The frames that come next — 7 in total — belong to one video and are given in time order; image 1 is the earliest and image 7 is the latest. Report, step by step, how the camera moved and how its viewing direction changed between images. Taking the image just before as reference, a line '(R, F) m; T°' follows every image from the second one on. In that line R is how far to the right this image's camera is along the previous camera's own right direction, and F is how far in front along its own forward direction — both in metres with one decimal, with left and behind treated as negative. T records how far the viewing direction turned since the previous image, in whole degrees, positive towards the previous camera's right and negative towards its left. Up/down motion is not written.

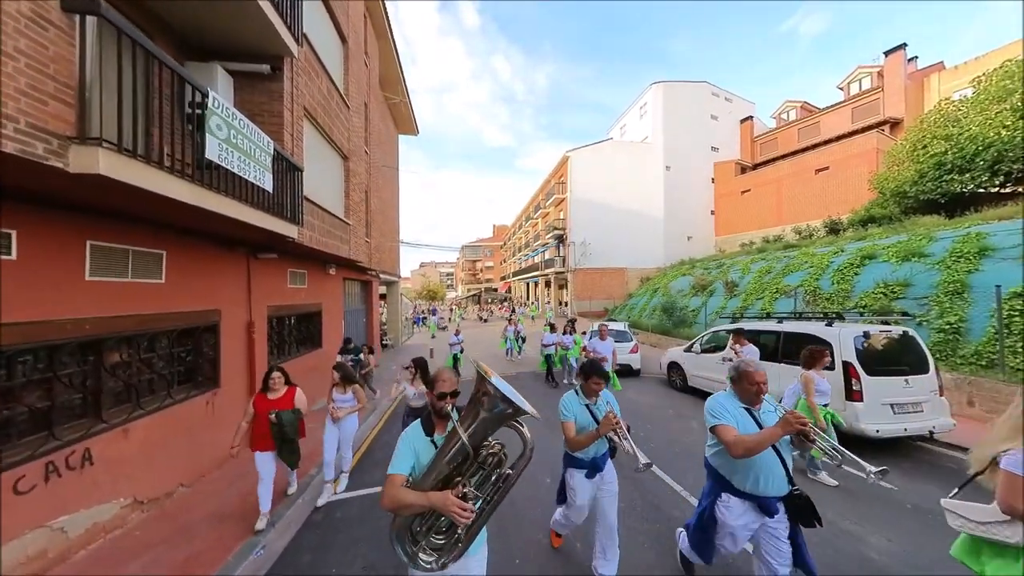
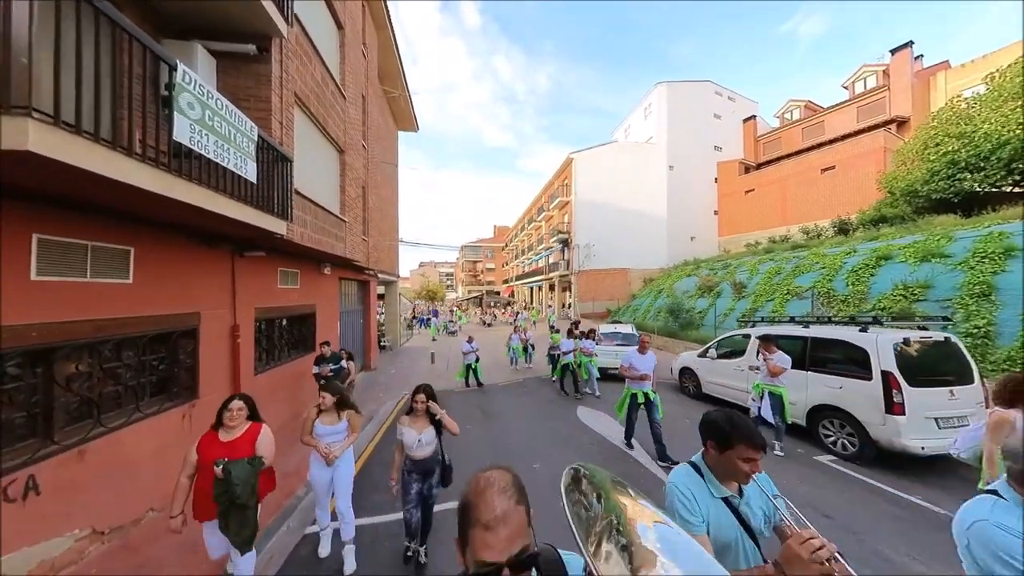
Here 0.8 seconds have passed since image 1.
(-0.1, +0.5) m; 0°
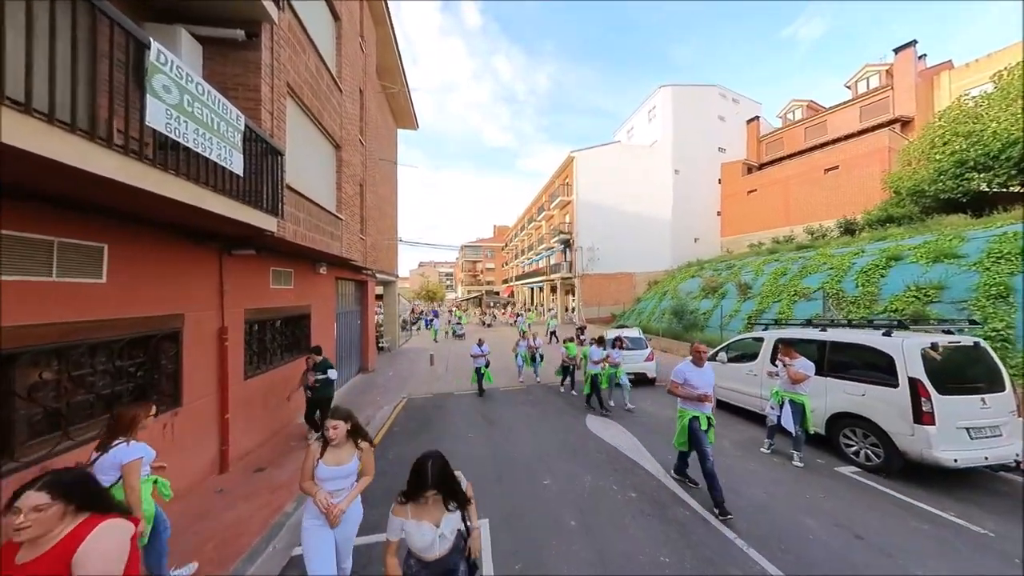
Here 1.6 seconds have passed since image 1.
(-0.1, +0.3) m; 0°
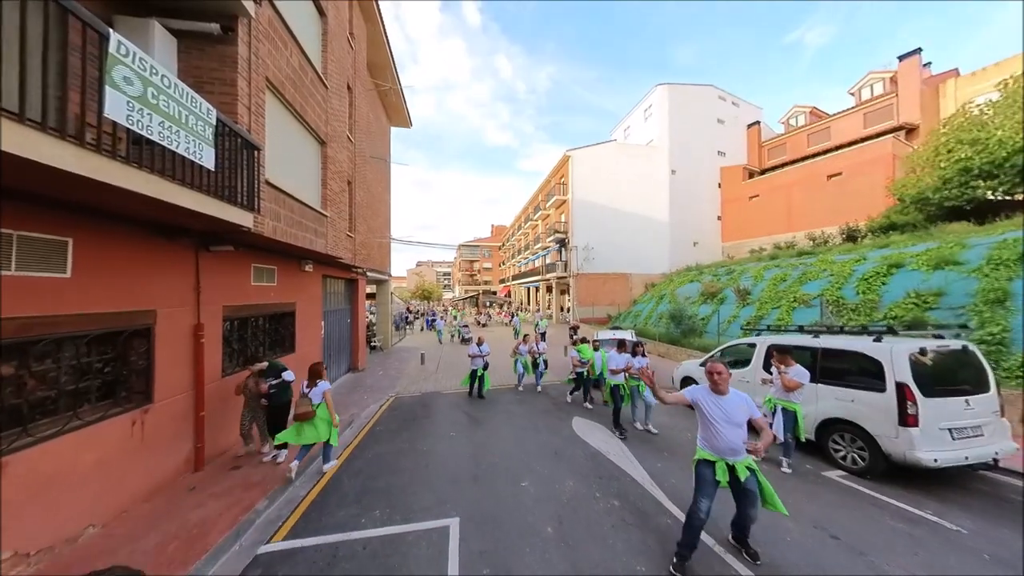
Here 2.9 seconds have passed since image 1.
(+0.2, +0.1) m; 0°
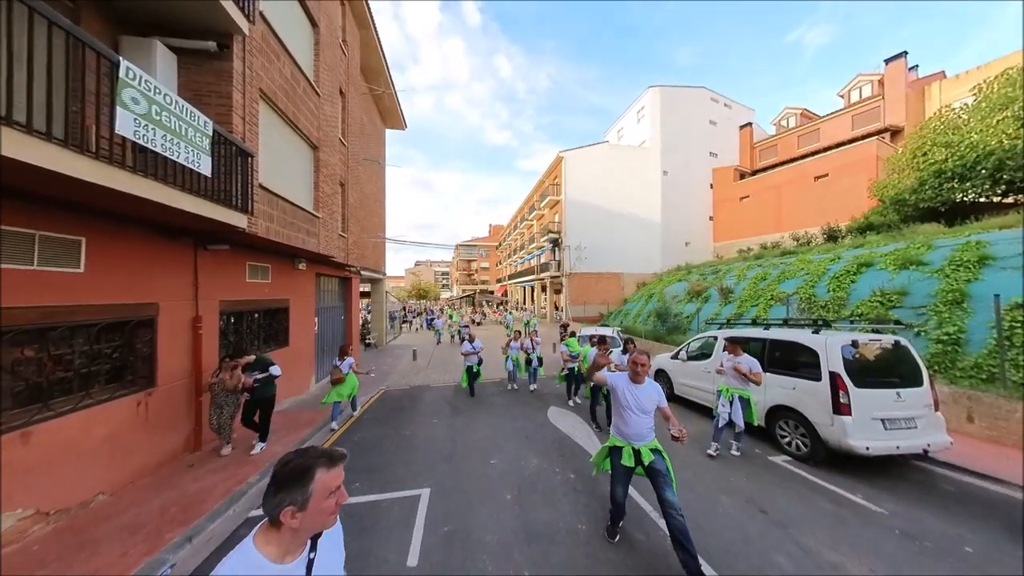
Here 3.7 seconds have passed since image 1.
(+0.4, -0.5) m; 0°
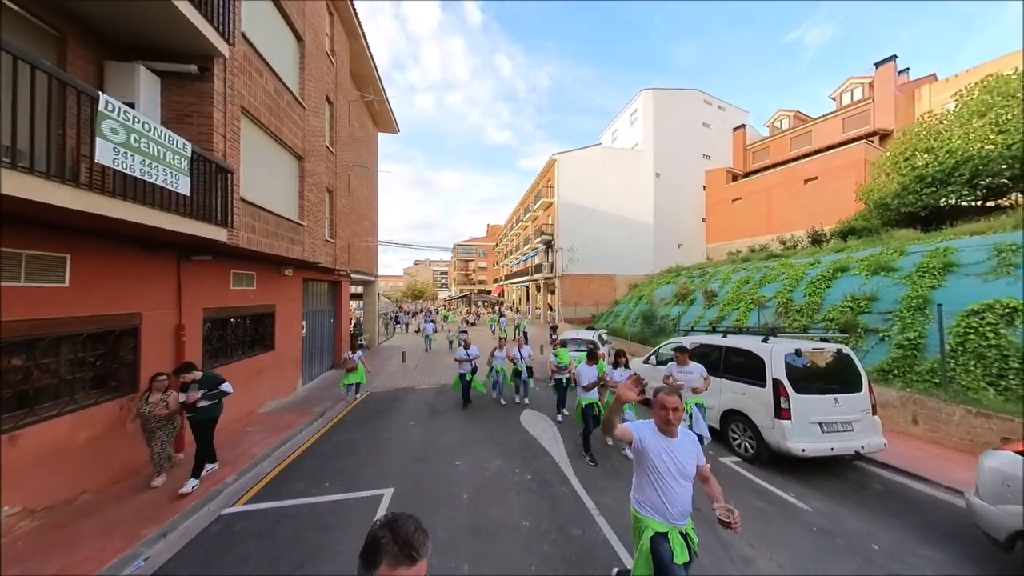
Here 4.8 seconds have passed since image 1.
(+0.5, -0.3) m; 0°
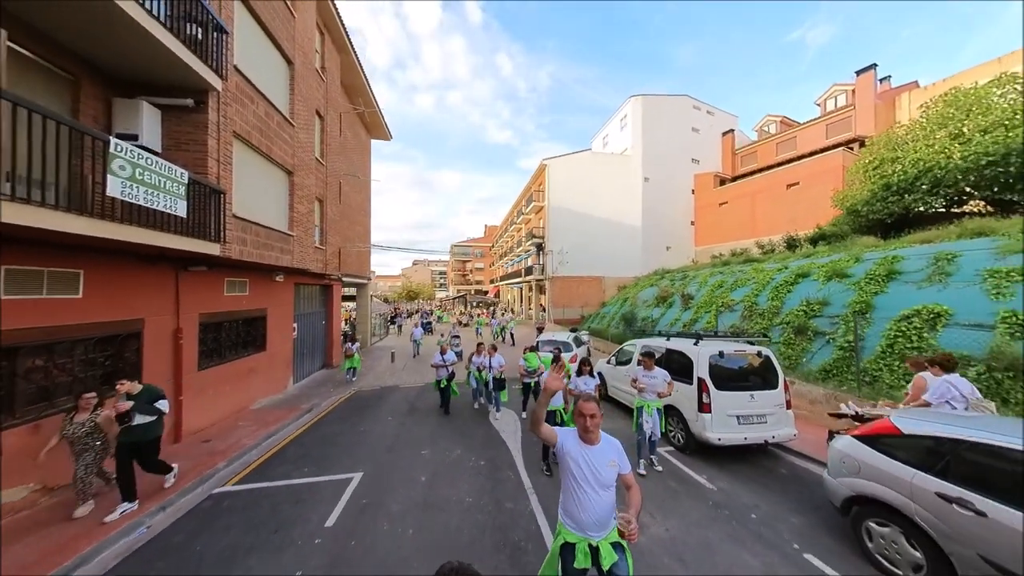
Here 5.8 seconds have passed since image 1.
(+0.6, -0.8) m; 0°
